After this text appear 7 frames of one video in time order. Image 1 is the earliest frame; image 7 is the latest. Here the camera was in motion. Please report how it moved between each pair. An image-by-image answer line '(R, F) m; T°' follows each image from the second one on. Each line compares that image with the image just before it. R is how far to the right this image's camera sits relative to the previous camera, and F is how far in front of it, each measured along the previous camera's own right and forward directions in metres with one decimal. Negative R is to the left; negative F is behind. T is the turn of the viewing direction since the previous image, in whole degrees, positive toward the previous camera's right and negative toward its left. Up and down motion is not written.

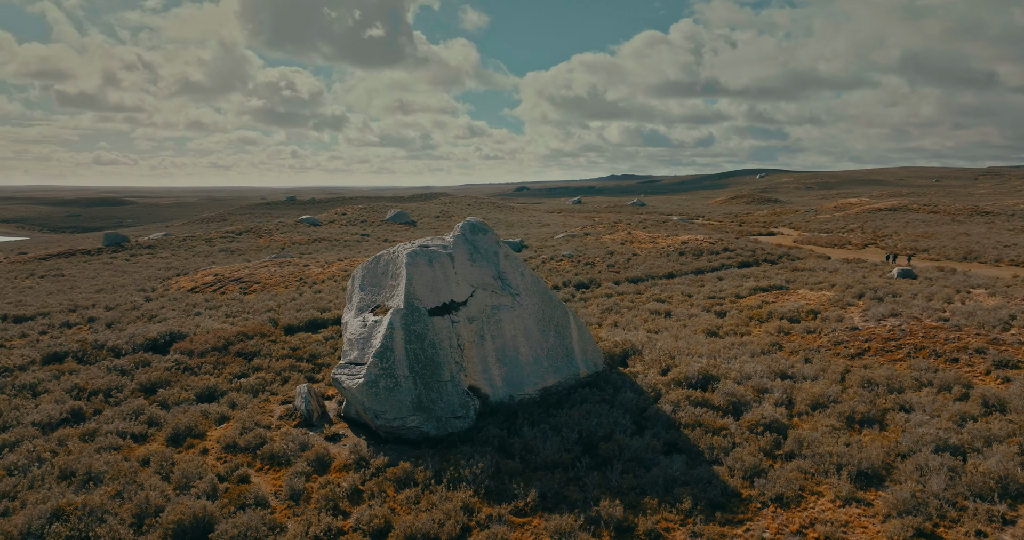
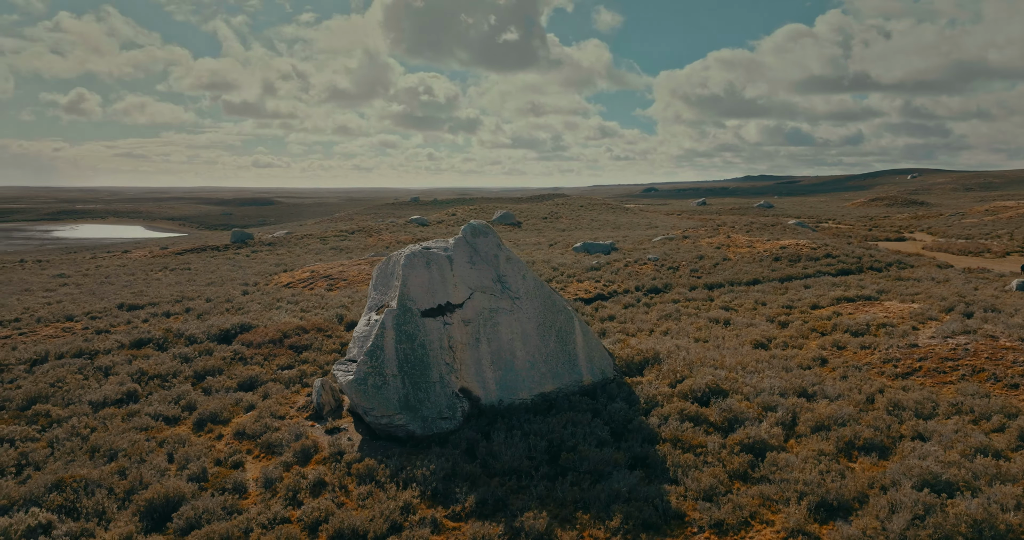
(+2.2, +0.2) m; -10°
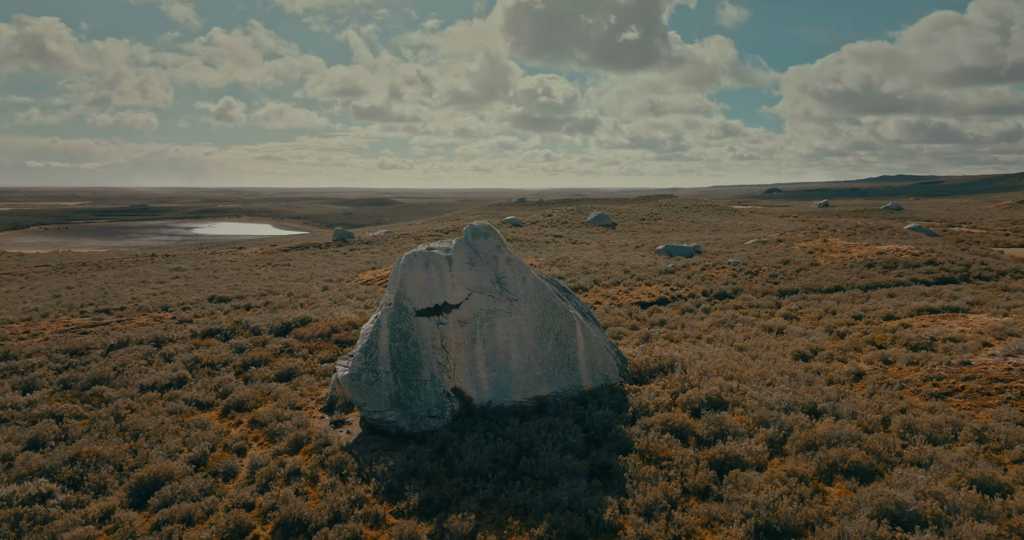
(+2.0, +0.2) m; -9°
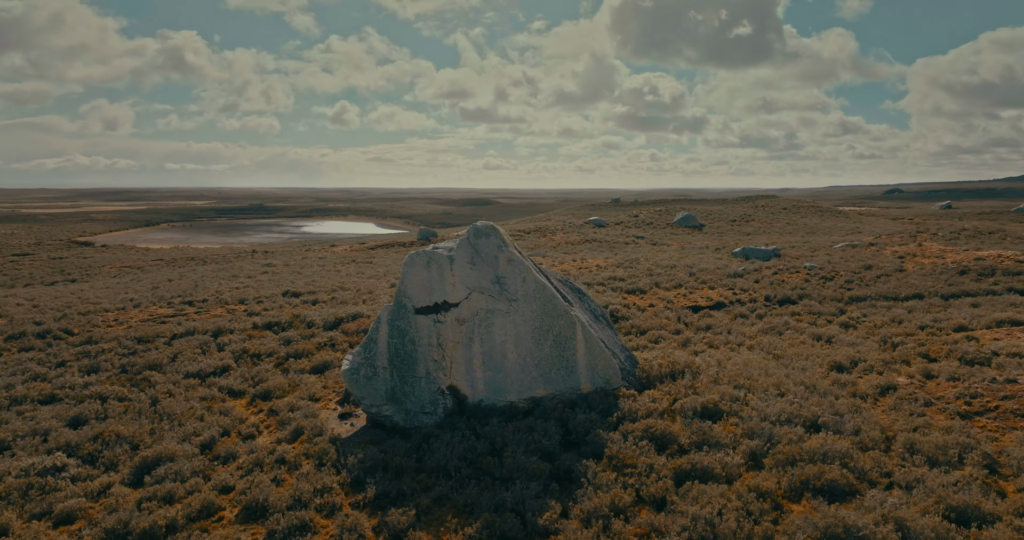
(+1.8, +0.1) m; -8°
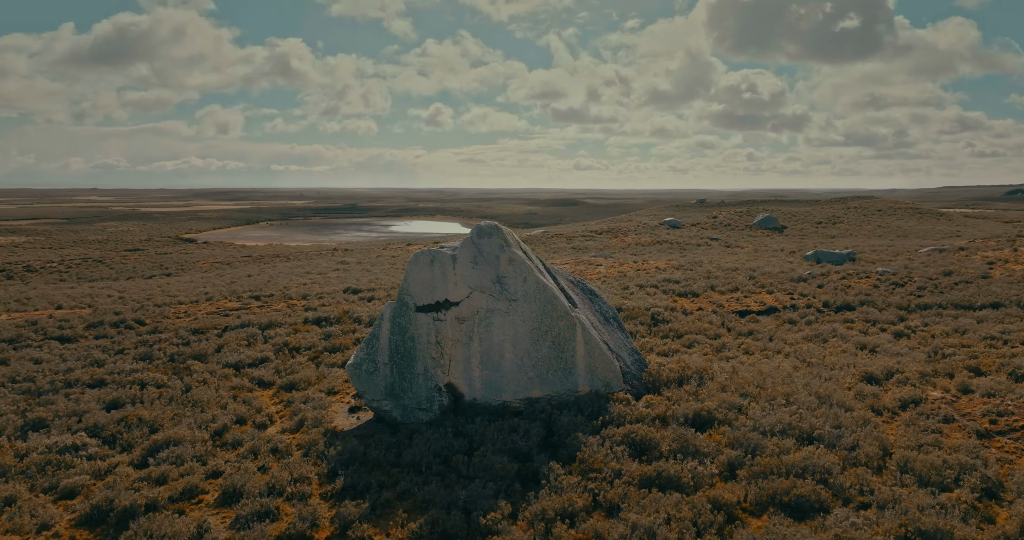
(+1.5, +0.1) m; -7°
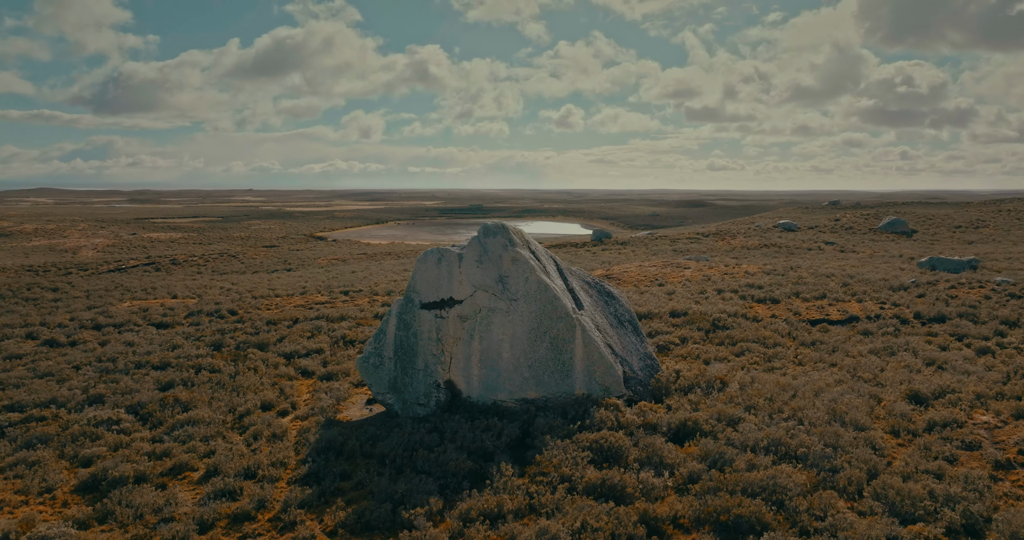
(+2.2, +0.2) m; -10°
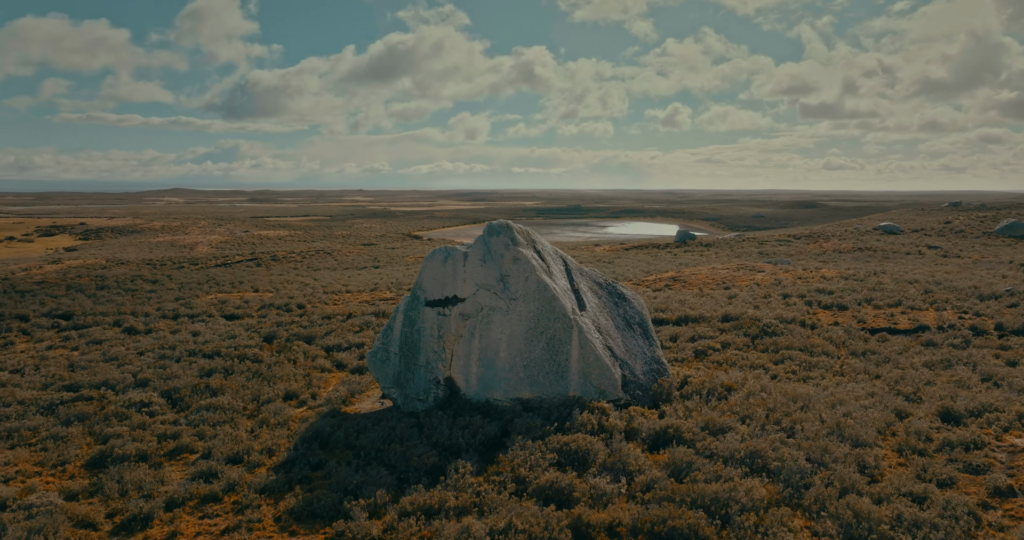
(+1.8, +0.1) m; -8°
